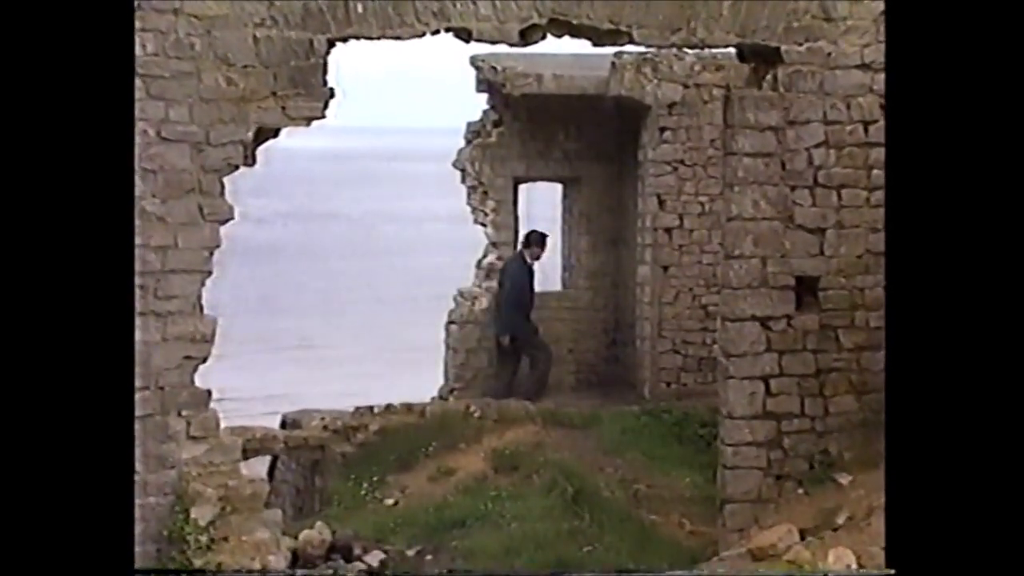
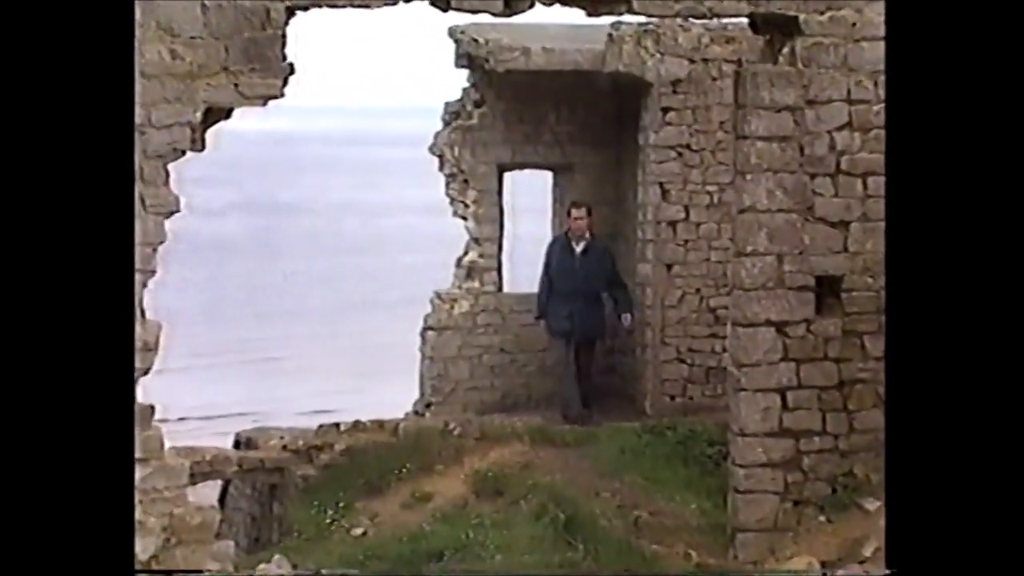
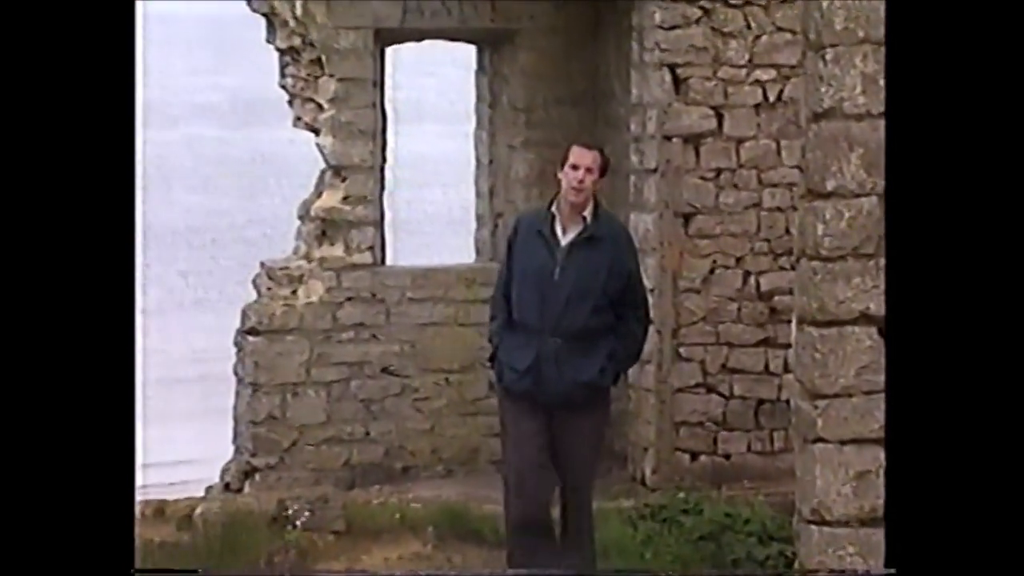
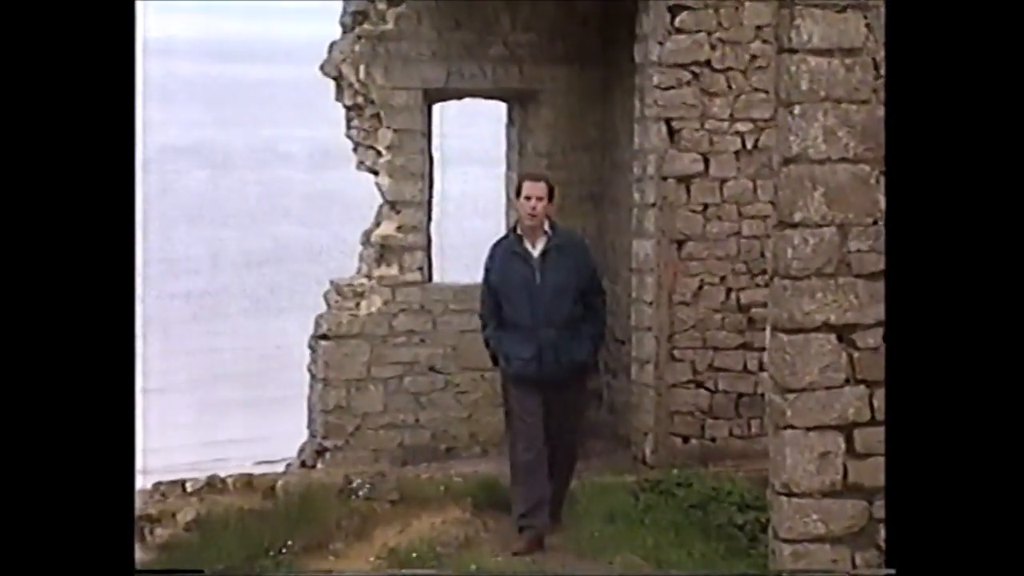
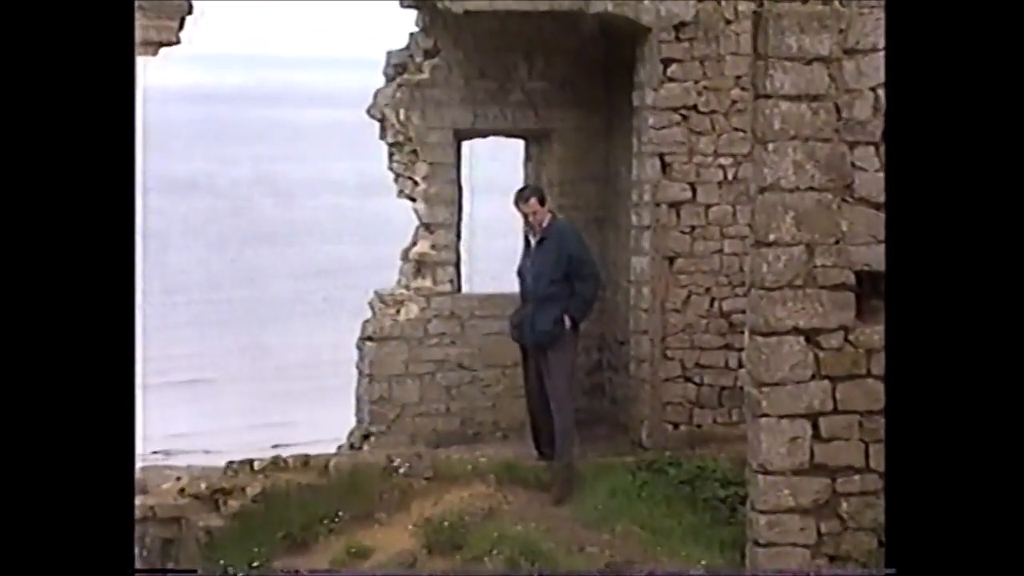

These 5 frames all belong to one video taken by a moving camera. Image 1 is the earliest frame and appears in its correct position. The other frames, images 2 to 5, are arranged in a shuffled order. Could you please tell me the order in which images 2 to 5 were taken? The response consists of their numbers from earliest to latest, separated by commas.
2, 5, 4, 3
